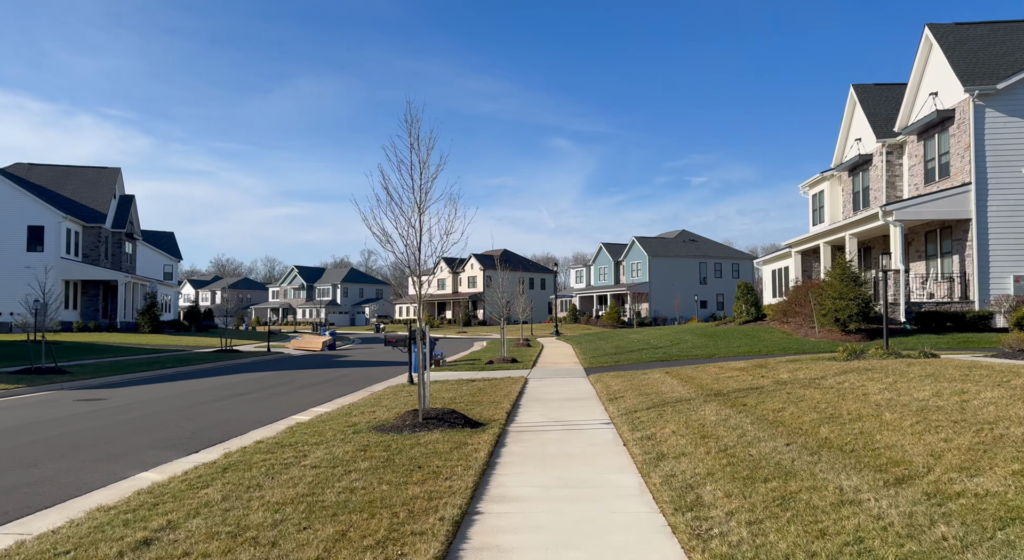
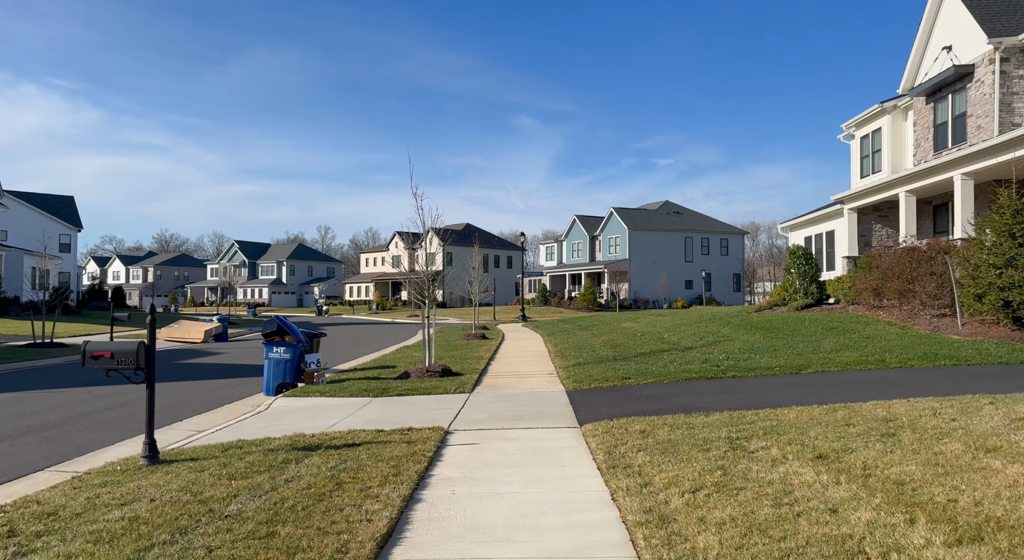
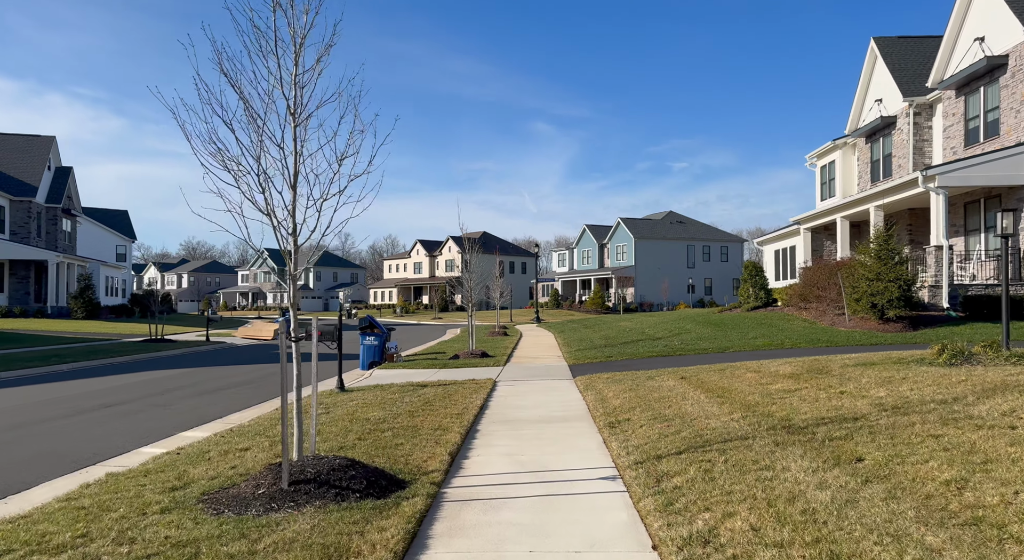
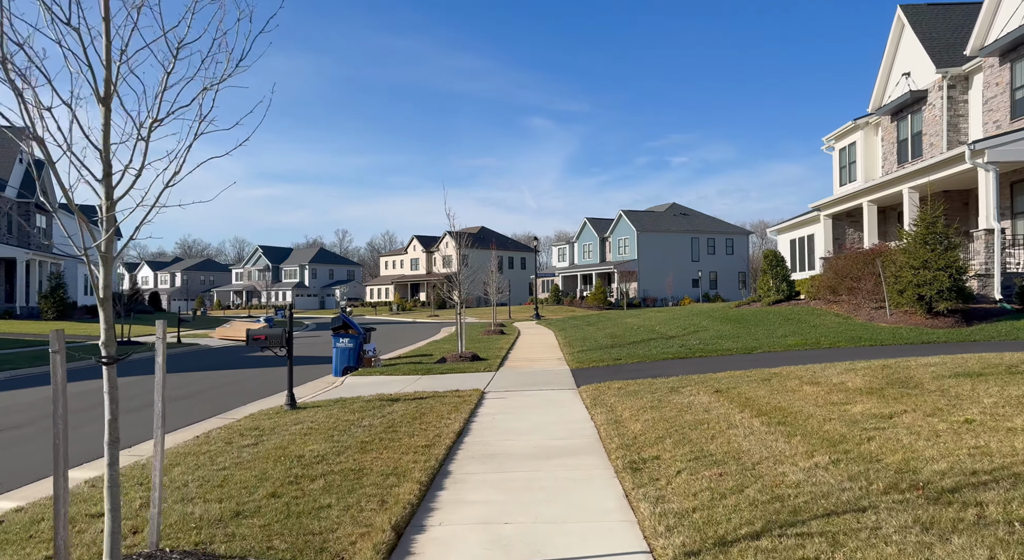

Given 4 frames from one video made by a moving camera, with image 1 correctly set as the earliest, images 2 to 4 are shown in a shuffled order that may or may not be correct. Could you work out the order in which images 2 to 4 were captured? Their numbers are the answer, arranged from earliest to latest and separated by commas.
3, 4, 2
